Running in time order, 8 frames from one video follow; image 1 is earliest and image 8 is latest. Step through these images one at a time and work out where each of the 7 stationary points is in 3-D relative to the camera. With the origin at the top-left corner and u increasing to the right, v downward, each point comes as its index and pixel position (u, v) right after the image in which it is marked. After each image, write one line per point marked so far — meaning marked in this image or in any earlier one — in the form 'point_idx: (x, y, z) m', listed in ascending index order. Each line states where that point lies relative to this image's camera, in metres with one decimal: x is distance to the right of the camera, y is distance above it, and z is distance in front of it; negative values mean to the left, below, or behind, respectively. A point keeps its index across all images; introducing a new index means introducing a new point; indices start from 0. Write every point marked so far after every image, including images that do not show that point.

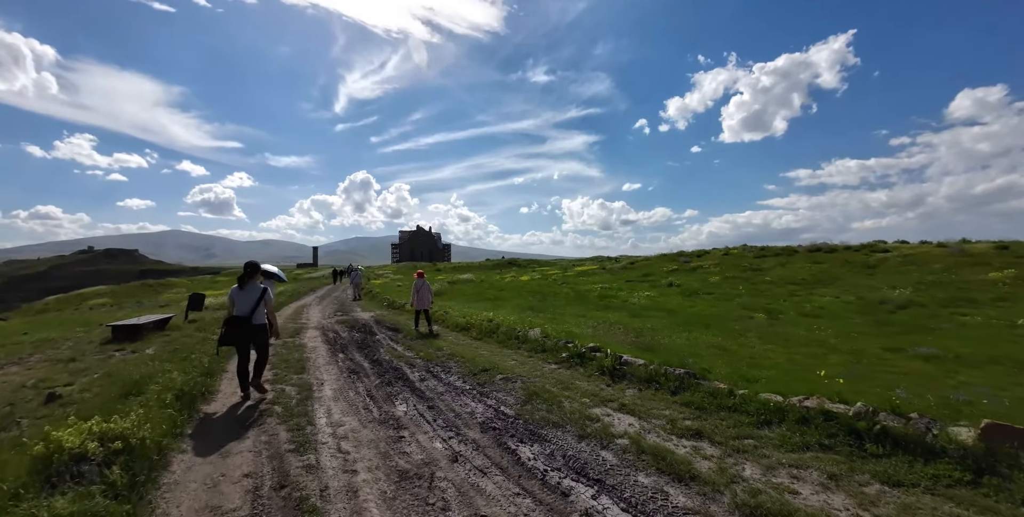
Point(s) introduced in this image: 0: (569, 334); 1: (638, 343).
0: (+2.4, -3.2, +17.2) m
1: (+4.9, -3.3, +16.0) m
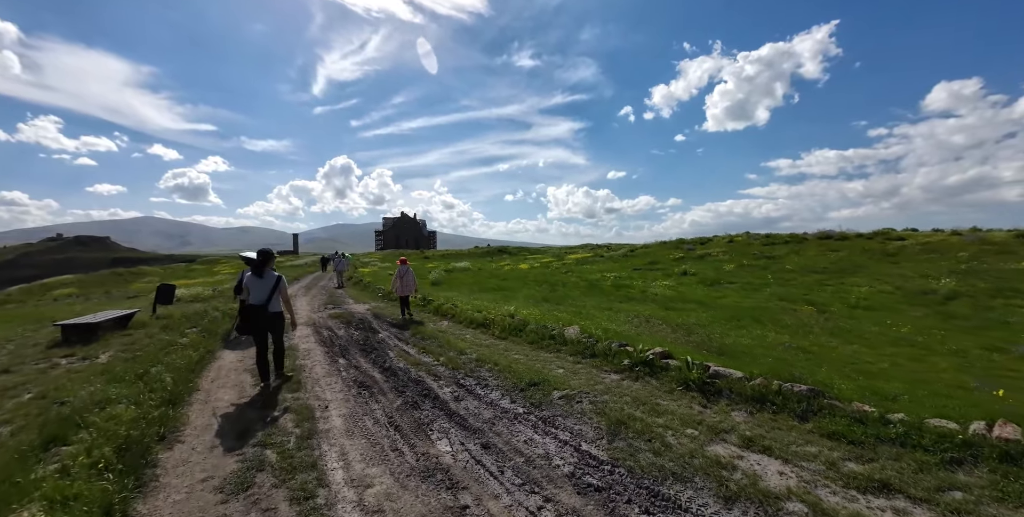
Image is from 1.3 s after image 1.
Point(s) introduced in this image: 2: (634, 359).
0: (+3.7, -2.7, +14.6) m
1: (+6.2, -2.8, +13.5) m
2: (+3.3, -2.8, +11.3) m
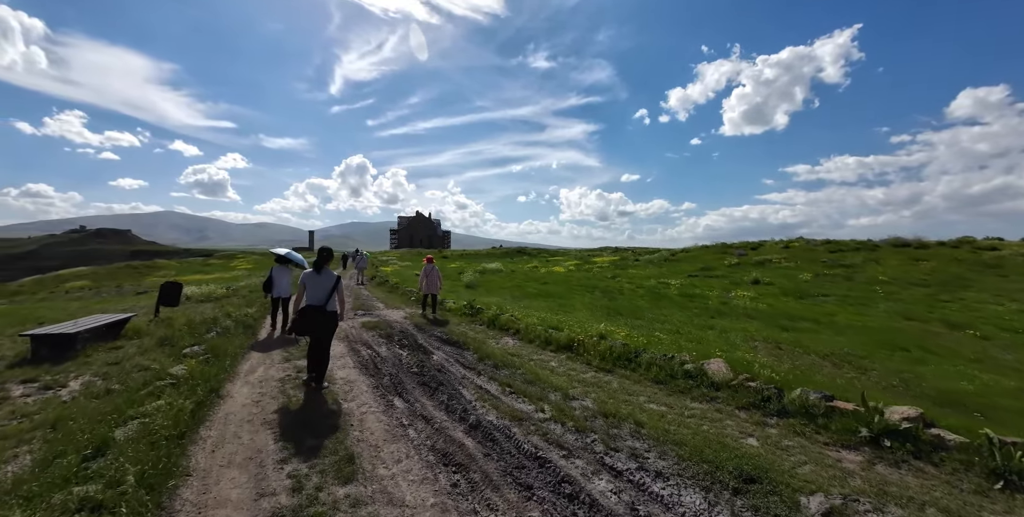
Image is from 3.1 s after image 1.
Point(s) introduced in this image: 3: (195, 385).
0: (+6.7, -2.9, +10.4) m
1: (+9.2, -3.1, +9.2) m
2: (+6.3, -2.9, +7.1) m
3: (-6.6, -2.6, +8.6) m
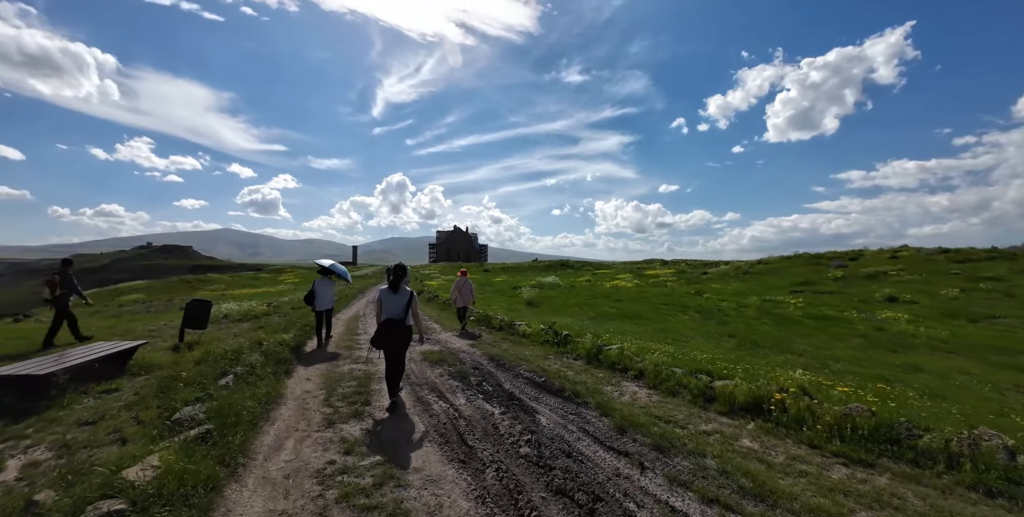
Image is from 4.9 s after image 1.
0: (+9.6, -3.0, +5.2) m
1: (+12.0, -3.1, +3.8) m
2: (+8.9, -2.9, +1.9) m
3: (-3.8, -2.8, +4.5) m
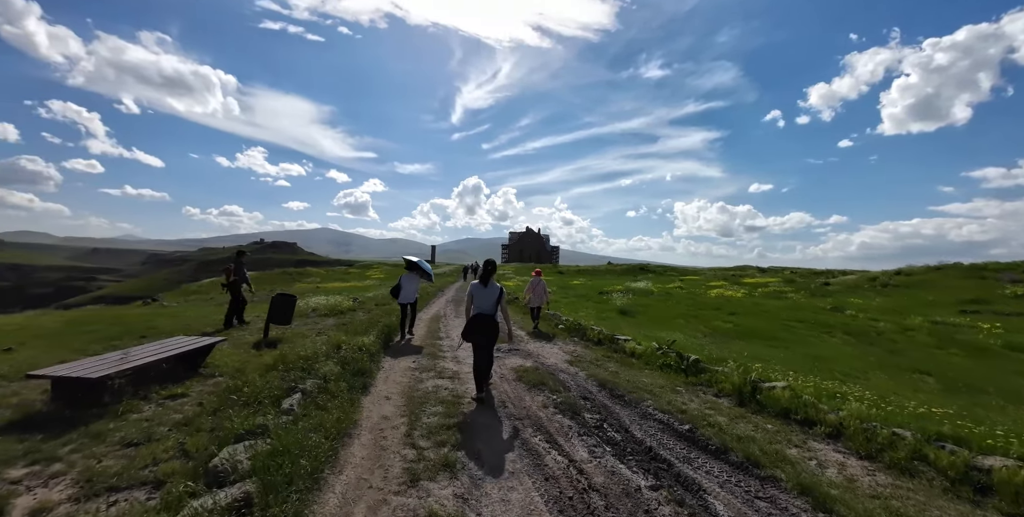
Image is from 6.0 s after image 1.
0: (+11.1, -3.2, +0.8) m
1: (+13.2, -3.4, -1.1) m
2: (+9.8, -3.1, -2.4) m
3: (-2.3, -2.7, +2.3) m
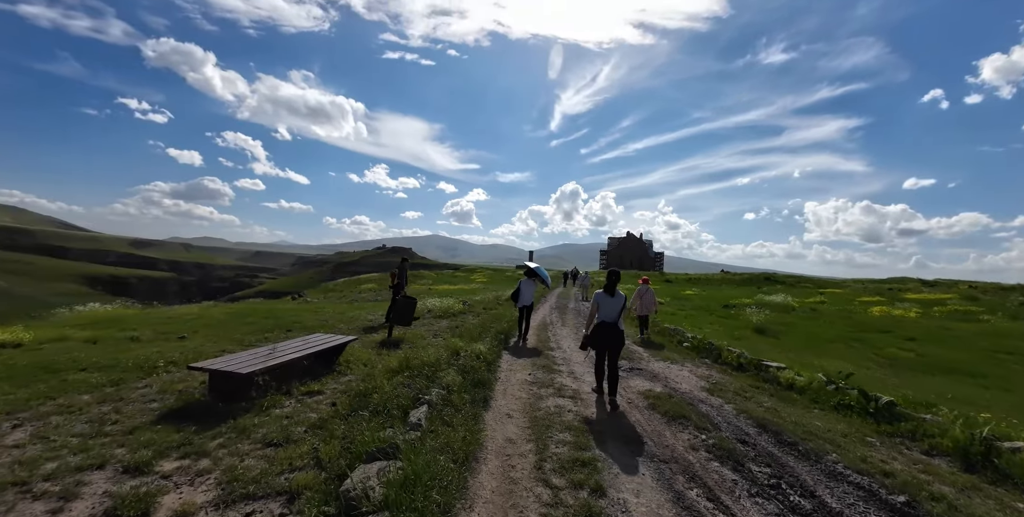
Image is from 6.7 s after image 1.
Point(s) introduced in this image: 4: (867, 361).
0: (+11.4, -3.4, -3.0) m
1: (+13.0, -3.6, -5.3) m
2: (+9.4, -3.3, -5.8) m
3: (-1.2, -2.8, +1.7) m
4: (+14.3, -3.9, +16.4) m
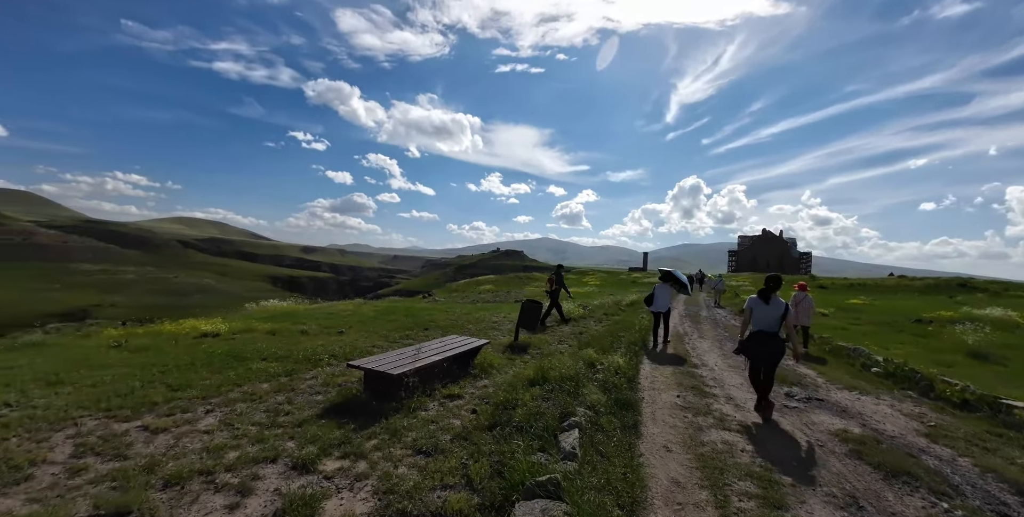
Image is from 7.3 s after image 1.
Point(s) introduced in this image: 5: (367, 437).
0: (+10.6, -3.4, -7.0) m
1: (+11.6, -3.5, -9.7) m
2: (+8.0, -3.2, -9.2) m
3: (-0.1, -2.8, +1.0) m
4: (+18.8, -4.0, +10.9) m
5: (-2.4, -3.3, +7.6) m
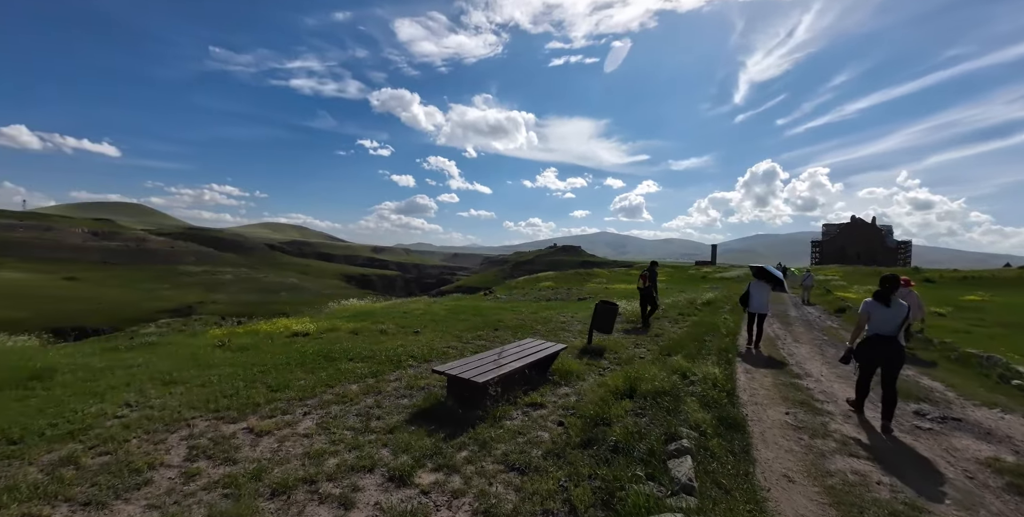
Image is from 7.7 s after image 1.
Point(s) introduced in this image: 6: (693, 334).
0: (+10.0, -3.4, -9.0) m
1: (+10.6, -3.6, -11.7) m
2: (+7.1, -3.3, -10.7) m
3: (+0.6, -3.0, +0.5) m
4: (+20.8, -3.7, +7.5) m
5: (-0.7, -3.5, +7.4) m
6: (+8.9, -3.7, +19.8) m
